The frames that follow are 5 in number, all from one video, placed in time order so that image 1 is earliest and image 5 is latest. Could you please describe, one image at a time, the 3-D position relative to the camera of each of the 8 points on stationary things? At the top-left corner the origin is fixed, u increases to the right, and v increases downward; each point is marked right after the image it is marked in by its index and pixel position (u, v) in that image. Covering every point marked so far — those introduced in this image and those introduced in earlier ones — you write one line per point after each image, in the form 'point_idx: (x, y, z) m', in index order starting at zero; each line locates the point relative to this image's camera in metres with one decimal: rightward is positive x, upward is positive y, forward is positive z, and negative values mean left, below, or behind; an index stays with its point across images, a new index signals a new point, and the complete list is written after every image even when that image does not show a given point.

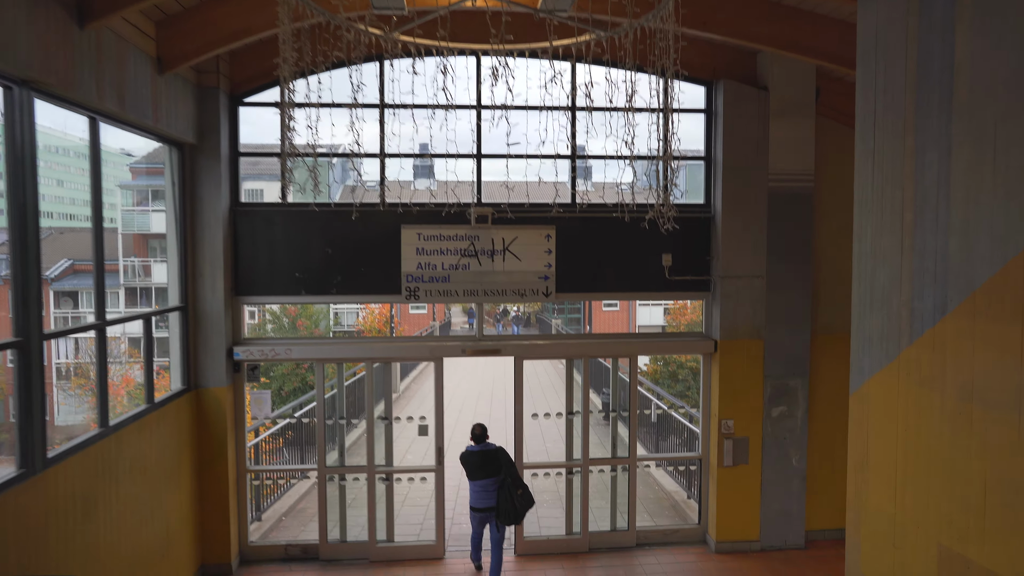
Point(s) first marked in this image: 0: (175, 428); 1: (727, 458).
0: (-2.9, -1.2, +5.8) m
1: (+2.2, -1.7, +6.8) m
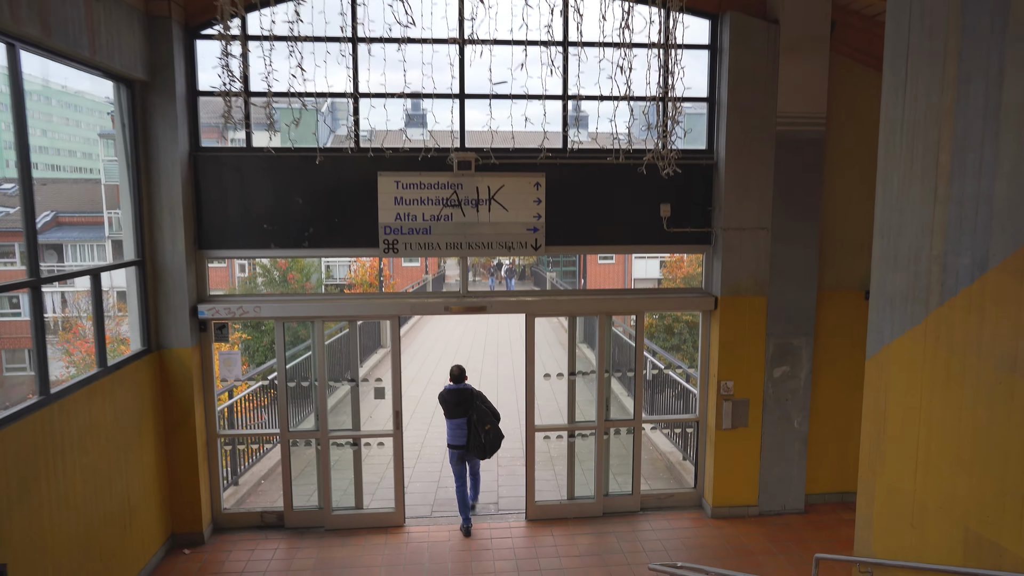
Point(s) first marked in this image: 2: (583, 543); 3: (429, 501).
0: (-3.0, -0.8, +5.4) m
1: (+2.0, -1.3, +6.5) m
2: (+0.6, -2.3, +6.1) m
3: (-0.9, -2.2, +7.1) m
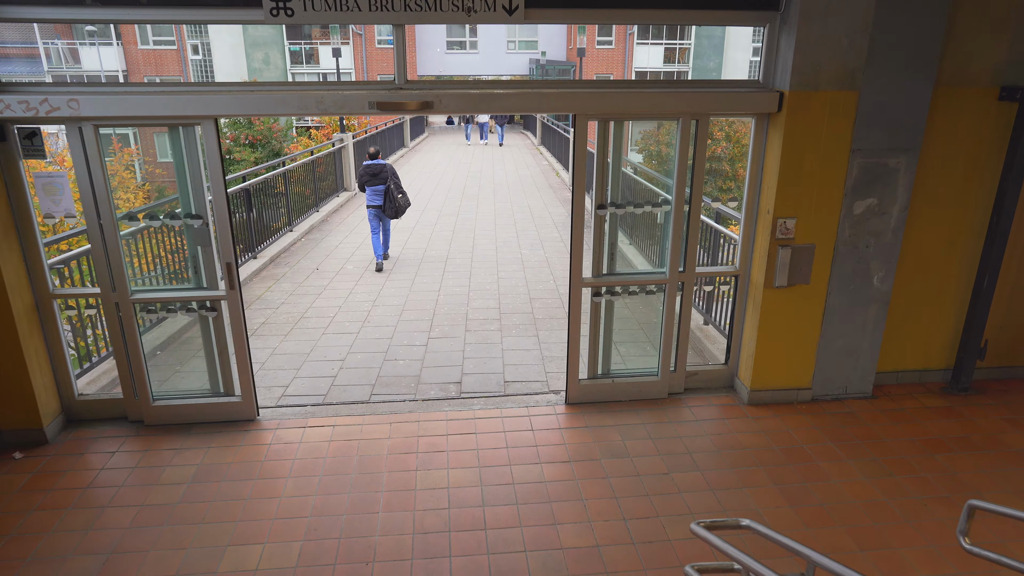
0: (-3.2, +0.3, +3.4) m
1: (+1.8, +0.1, +4.6) m
2: (+0.4, -1.0, +4.4) m
3: (-1.1, -0.7, +5.4) m
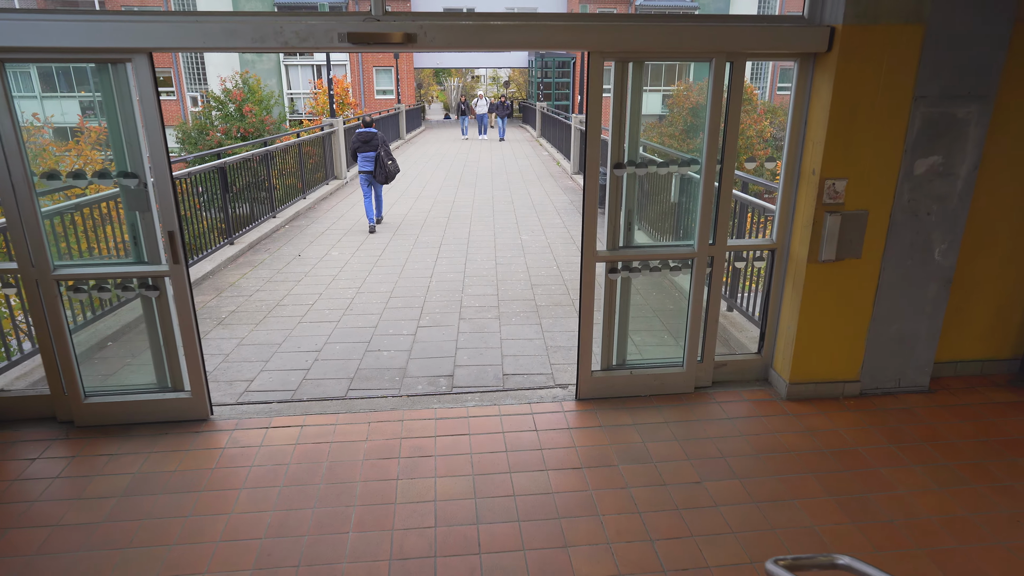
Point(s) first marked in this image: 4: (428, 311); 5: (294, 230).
0: (-3.2, +0.4, +2.7) m
1: (+1.8, +0.2, +3.9) m
2: (+0.4, -0.9, +3.7) m
3: (-1.1, -0.6, +4.7) m
4: (-0.7, -0.2, +6.0) m
5: (-3.1, +0.8, +9.7) m
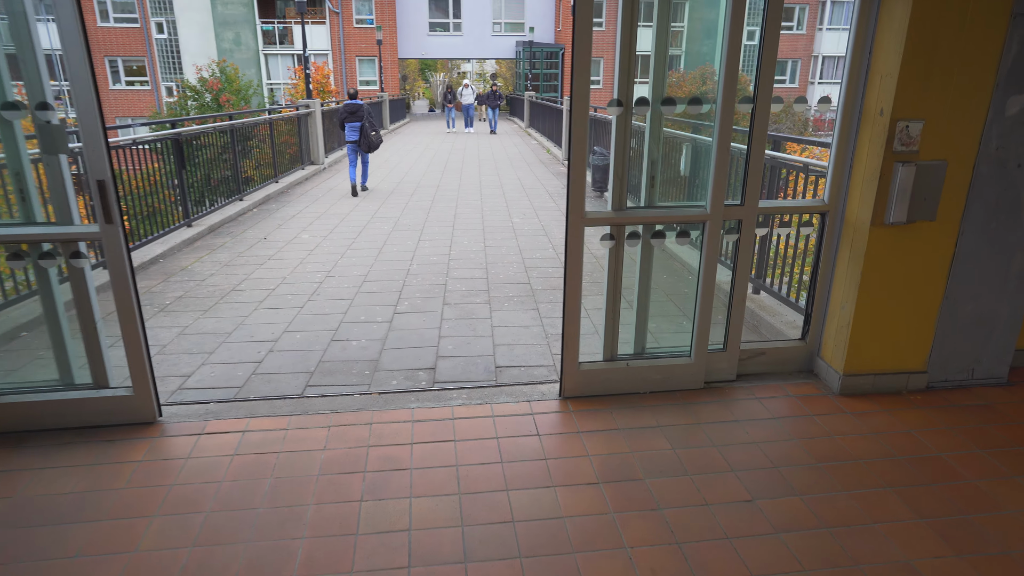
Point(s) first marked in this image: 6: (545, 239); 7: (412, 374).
0: (-3.2, +0.5, +1.8) m
1: (+1.8, +0.4, +3.1) m
2: (+0.4, -0.7, +3.0) m
3: (-1.2, -0.4, +3.9) m
4: (-0.8, -0.1, +5.3) m
5: (-3.2, +1.0, +8.8) m
6: (+0.4, +0.5, +7.4) m
7: (-0.6, -0.5, +3.8) m
